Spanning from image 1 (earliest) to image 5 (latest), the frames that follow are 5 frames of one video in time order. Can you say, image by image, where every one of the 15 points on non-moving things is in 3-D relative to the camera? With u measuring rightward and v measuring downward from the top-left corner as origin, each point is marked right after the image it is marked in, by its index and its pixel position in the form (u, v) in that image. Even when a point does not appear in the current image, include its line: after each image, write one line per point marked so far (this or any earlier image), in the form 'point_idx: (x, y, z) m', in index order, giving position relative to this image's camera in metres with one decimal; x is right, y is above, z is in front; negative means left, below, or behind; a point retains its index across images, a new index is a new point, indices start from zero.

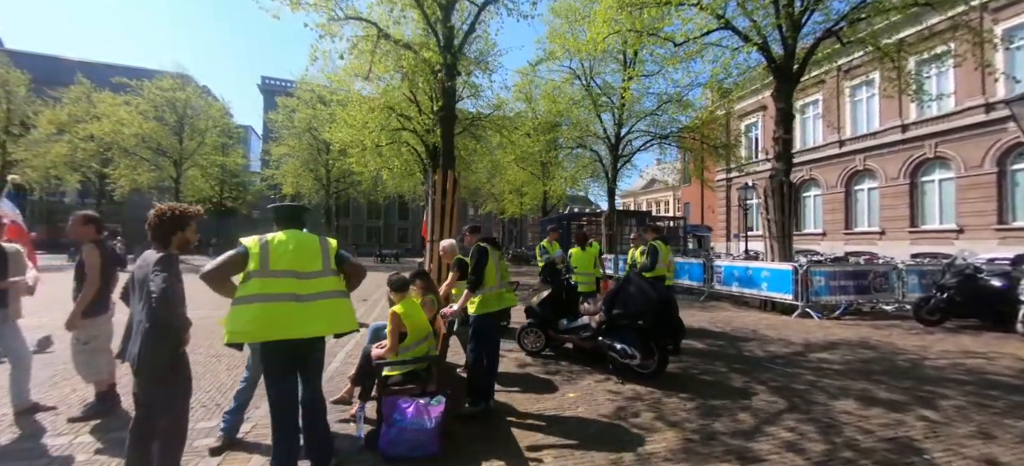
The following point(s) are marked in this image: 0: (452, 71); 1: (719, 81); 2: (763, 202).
0: (-1.3, +3.6, +8.9) m
1: (+7.7, +5.6, +15.0) m
2: (+6.9, +0.8, +11.1) m
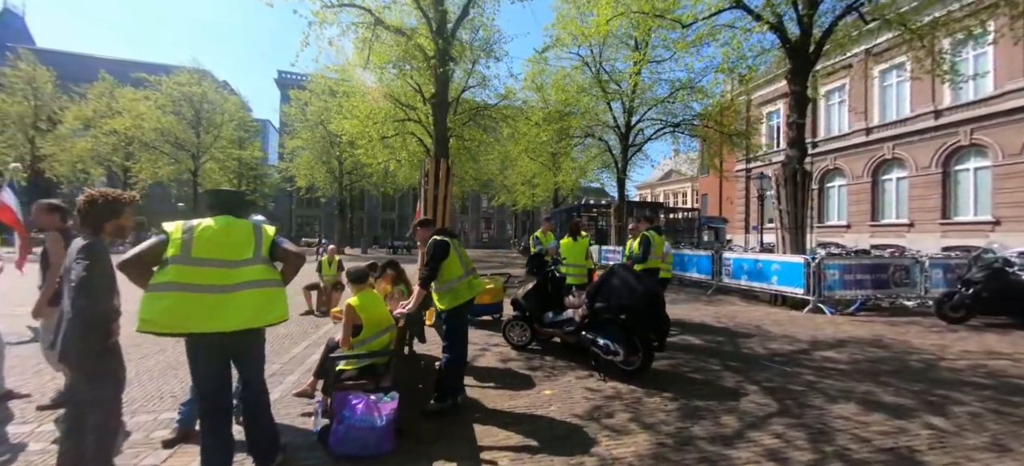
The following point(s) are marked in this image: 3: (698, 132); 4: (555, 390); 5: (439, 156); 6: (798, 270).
0: (-1.4, +3.8, +8.7) m
1: (+7.8, +5.9, +14.3) m
2: (+6.9, +1.1, +10.6) m
3: (+8.6, +4.7, +18.7) m
4: (+0.5, -1.8, +4.7) m
5: (-1.6, +1.7, +8.7) m
6: (+6.7, -0.8, +9.4) m
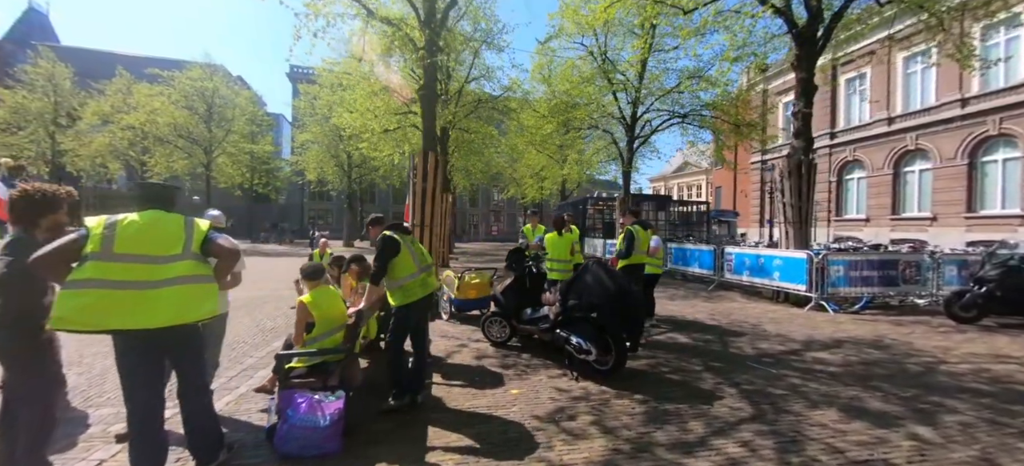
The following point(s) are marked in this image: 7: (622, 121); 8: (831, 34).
0: (-1.7, +3.9, +8.5) m
1: (+7.8, +6.2, +13.7) m
2: (+6.7, +1.2, +10.2) m
3: (+8.8, +5.0, +18.1) m
4: (+0.1, -1.7, +4.5) m
5: (-1.8, +1.8, +8.6) m
6: (+6.5, -0.7, +9.0) m
7: (+5.3, +5.3, +19.1) m
8: (+7.7, +4.8, +9.8) m
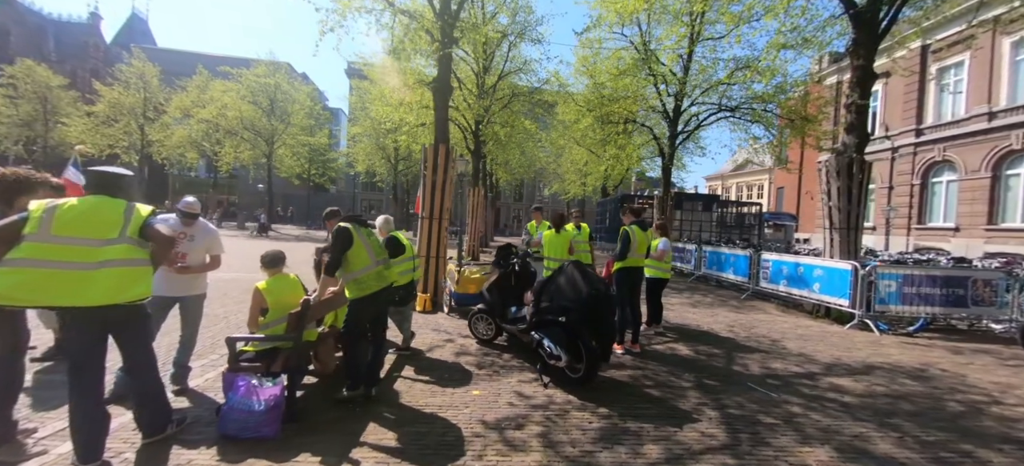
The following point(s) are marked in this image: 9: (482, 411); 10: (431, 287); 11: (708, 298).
0: (-1.3, +4.1, +8.4) m
1: (+8.8, +6.0, +12.4) m
2: (+7.1, +1.1, +9.1) m
3: (+10.2, +4.8, +16.7) m
4: (-0.3, -1.7, +4.3) m
5: (-1.5, +2.0, +8.5) m
6: (+6.6, -0.9, +8.0) m
7: (+6.9, +5.3, +18.1) m
8: (+8.2, +4.6, +8.5) m
9: (-0.3, -1.7, +3.9) m
10: (-1.7, -1.1, +8.3) m
11: (+5.0, -1.7, +10.3) m
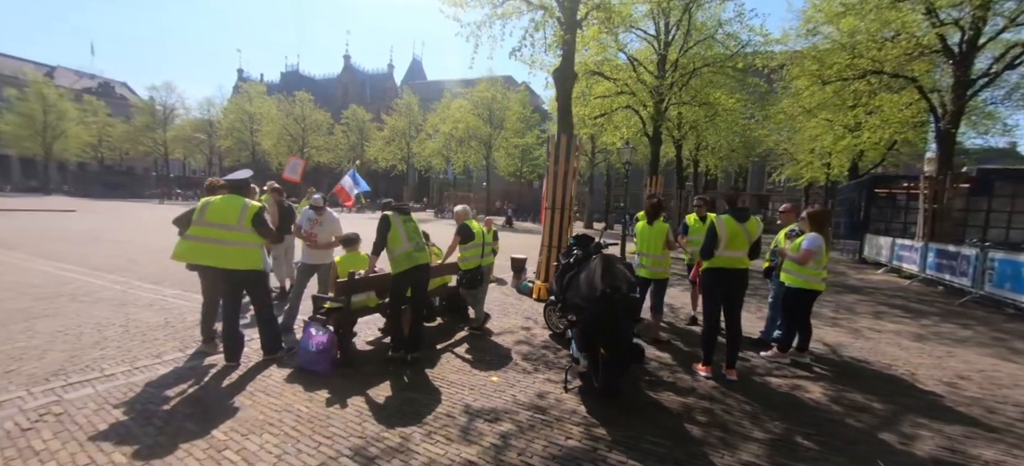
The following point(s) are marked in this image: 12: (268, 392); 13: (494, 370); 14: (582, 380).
0: (+1.3, +4.3, +8.2) m
1: (+12.0, +5.9, +6.3) m
2: (+8.7, +1.0, +4.5) m
3: (+15.4, +4.8, +9.3) m
4: (-0.1, -1.6, +4.3) m
5: (+1.1, +2.2, +8.4) m
6: (+7.7, -0.9, +3.8) m
7: (+13.3, +5.3, +12.2) m
8: (+9.4, +4.6, +3.4) m
9: (-0.3, -1.6, +3.9) m
10: (+0.8, -0.9, +8.4) m
11: (+7.5, -1.6, +6.6) m
12: (-2.4, -1.6, +3.9) m
13: (-0.2, -1.6, +4.5) m
14: (+0.7, -1.5, +4.2) m
